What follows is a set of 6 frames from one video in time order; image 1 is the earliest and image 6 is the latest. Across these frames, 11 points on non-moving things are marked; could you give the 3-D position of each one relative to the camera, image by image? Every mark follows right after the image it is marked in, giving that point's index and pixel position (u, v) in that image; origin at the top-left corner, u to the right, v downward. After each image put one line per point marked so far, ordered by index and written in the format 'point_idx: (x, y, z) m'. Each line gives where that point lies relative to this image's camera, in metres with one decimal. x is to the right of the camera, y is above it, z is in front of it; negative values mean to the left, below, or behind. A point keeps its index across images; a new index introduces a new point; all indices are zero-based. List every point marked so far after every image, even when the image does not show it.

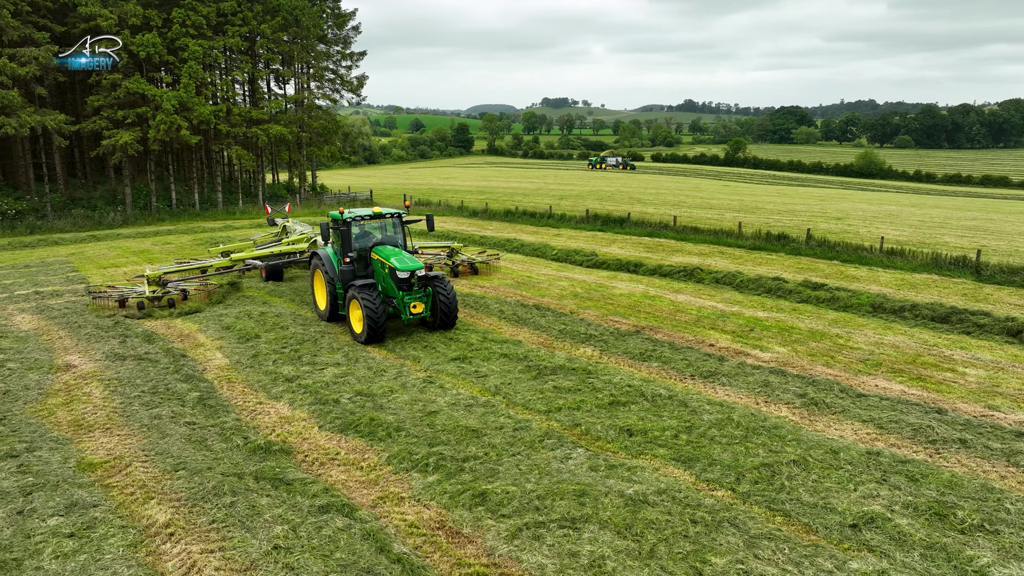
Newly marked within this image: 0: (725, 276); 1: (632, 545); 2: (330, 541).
0: (+4.3, +0.2, +14.3) m
1: (+0.8, -1.8, +5.1) m
2: (-1.3, -1.8, +5.1) m
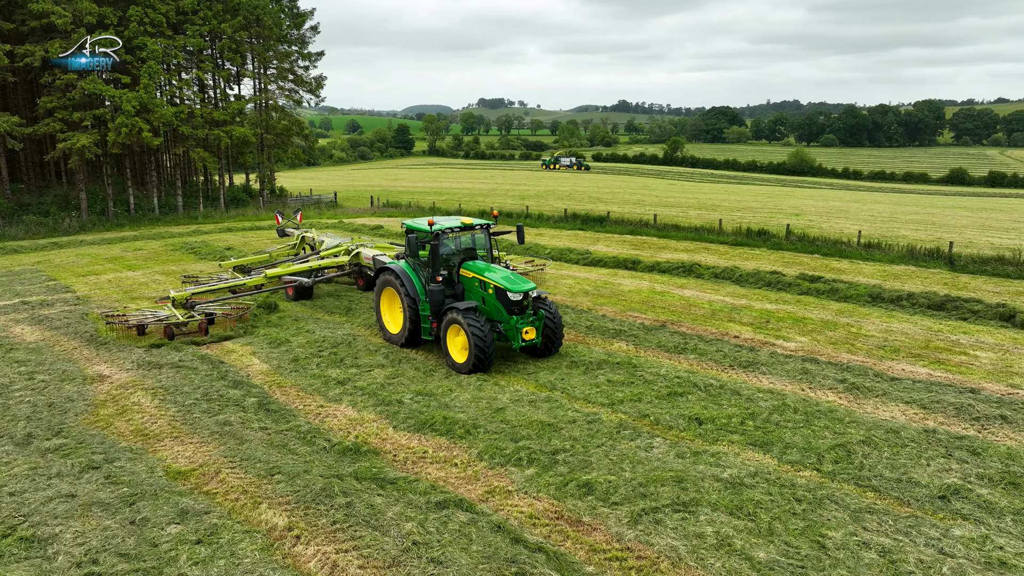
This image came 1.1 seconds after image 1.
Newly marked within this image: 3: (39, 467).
0: (+4.4, +0.4, +14.8) m
1: (+1.8, -1.8, +5.4) m
2: (-0.4, -1.8, +5.2) m
3: (-4.2, -1.6, +6.4) m
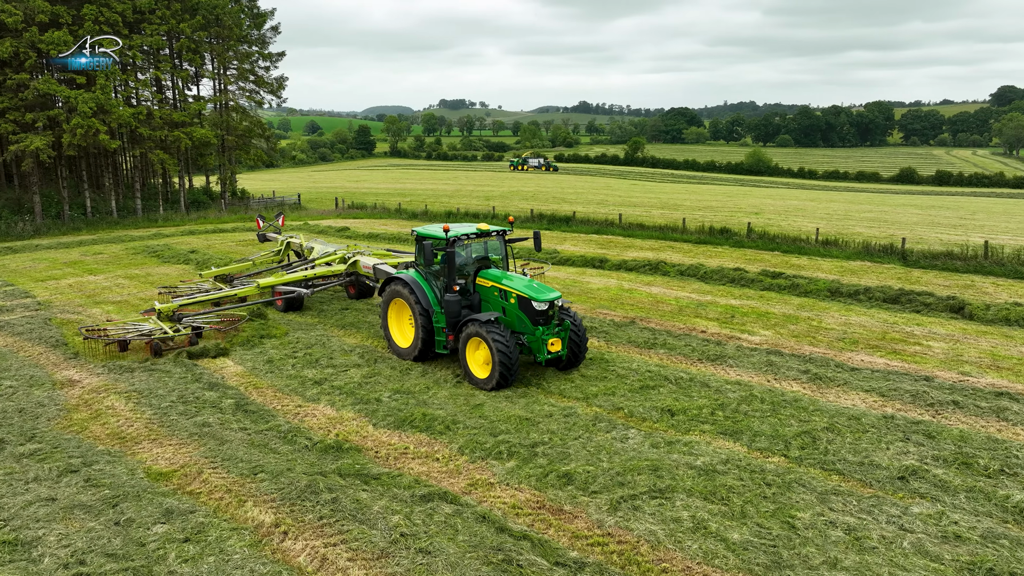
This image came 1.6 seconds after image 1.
0: (+3.7, +0.4, +15.2) m
1: (+1.7, -1.7, +5.6) m
2: (-0.5, -1.8, +5.4) m
3: (-4.4, -1.6, +6.3) m
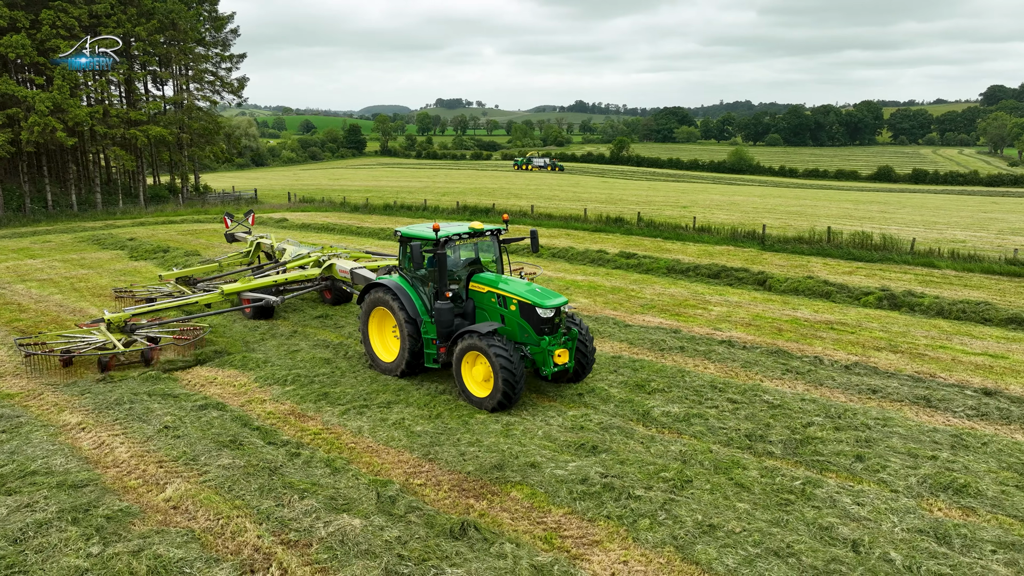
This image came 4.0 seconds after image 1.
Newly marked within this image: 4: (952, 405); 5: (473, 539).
0: (+1.2, +0.9, +16.9) m
1: (-0.9, -1.3, +7.3) m
2: (-3.0, -1.3, +7.1) m
3: (-6.9, -1.2, +8.0) m
4: (+4.5, -1.2, +7.3) m
5: (-0.3, -1.7, +5.0) m
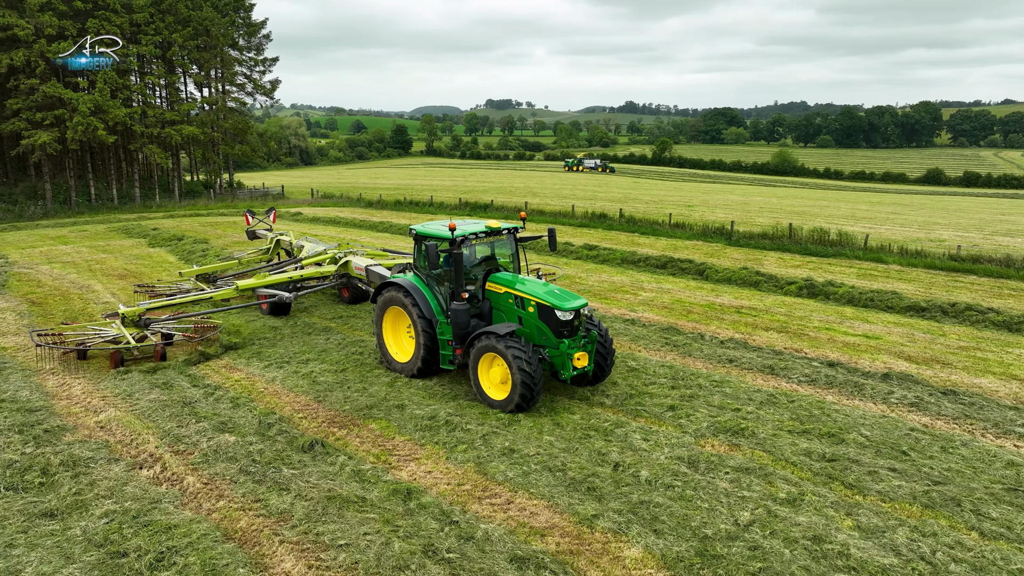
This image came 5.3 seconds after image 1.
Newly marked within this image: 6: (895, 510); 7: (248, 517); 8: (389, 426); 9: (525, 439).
0: (+0.6, +1.1, +18.1) m
1: (-2.1, -1.0, +8.7) m
2: (-4.3, -1.0, +8.5) m
3: (-8.1, -0.8, +9.7) m
4: (+3.2, -1.0, +8.3) m
5: (-1.7, -1.4, +6.2) m
6: (+2.8, -1.6, +5.3) m
7: (-1.9, -1.7, +5.2) m
8: (-1.2, -1.3, +6.9) m
9: (+0.1, -1.4, +6.5) m
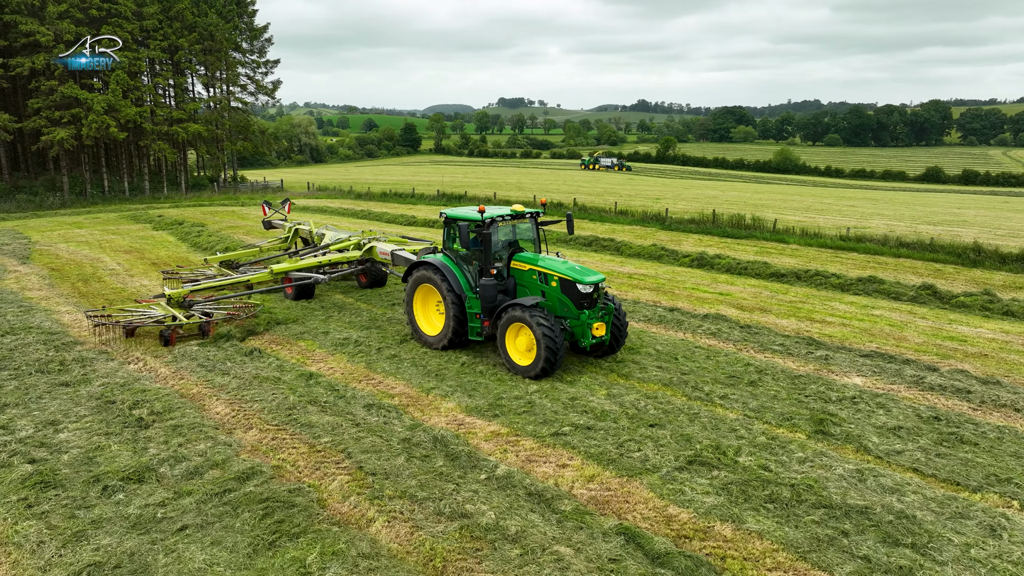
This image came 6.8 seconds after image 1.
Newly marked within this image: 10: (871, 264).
0: (-0.6, +1.7, +20.5) m
1: (-3.5, -0.4, +11.1) m
2: (-5.6, -0.4, +11.0) m
3: (-9.5, -0.1, +12.3) m
4: (+1.8, -0.4, +10.6) m
5: (-3.1, -0.8, +8.7) m
6: (+1.4, -1.1, +7.6) m
7: (-3.3, -1.1, +7.6) m
8: (-2.6, -0.7, +9.3) m
9: (-1.3, -0.8, +9.0) m
10: (+7.5, +0.5, +15.1) m
